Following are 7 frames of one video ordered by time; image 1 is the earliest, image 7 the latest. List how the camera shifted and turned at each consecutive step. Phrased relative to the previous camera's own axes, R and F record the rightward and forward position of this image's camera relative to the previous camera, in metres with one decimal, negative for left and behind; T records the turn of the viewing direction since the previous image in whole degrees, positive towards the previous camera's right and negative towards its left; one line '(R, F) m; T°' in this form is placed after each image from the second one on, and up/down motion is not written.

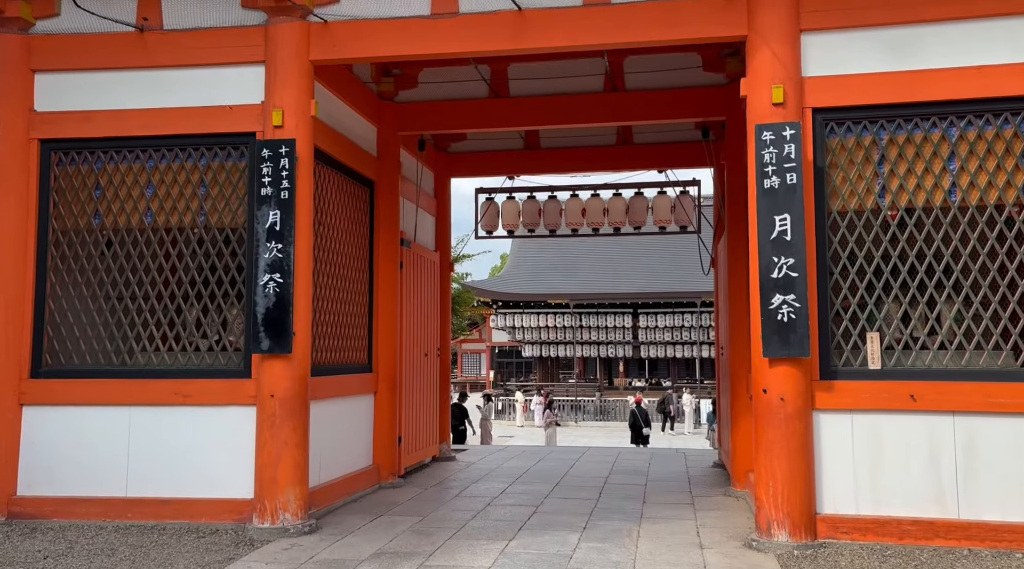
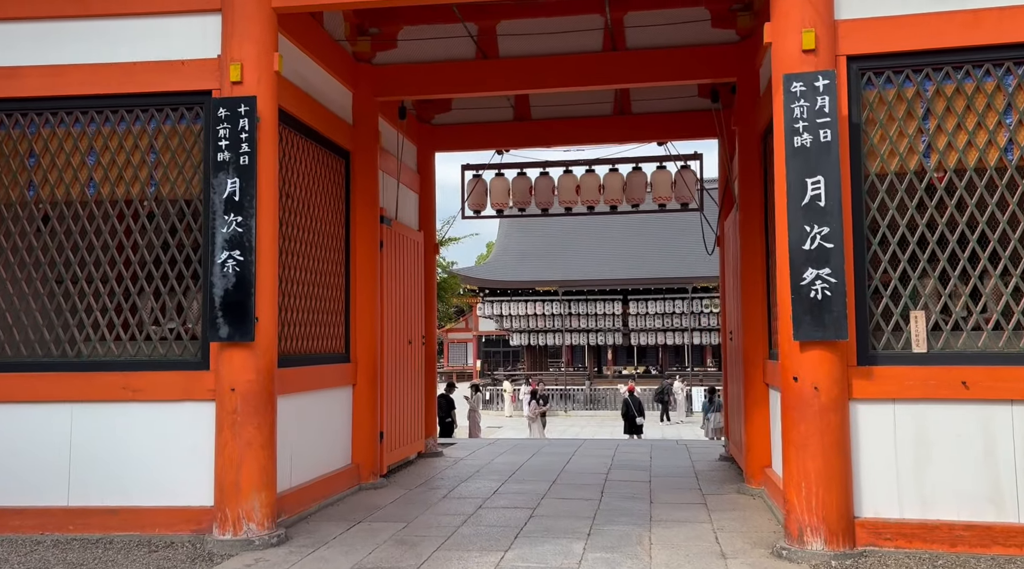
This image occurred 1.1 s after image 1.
(0.0, +0.7) m; +1°
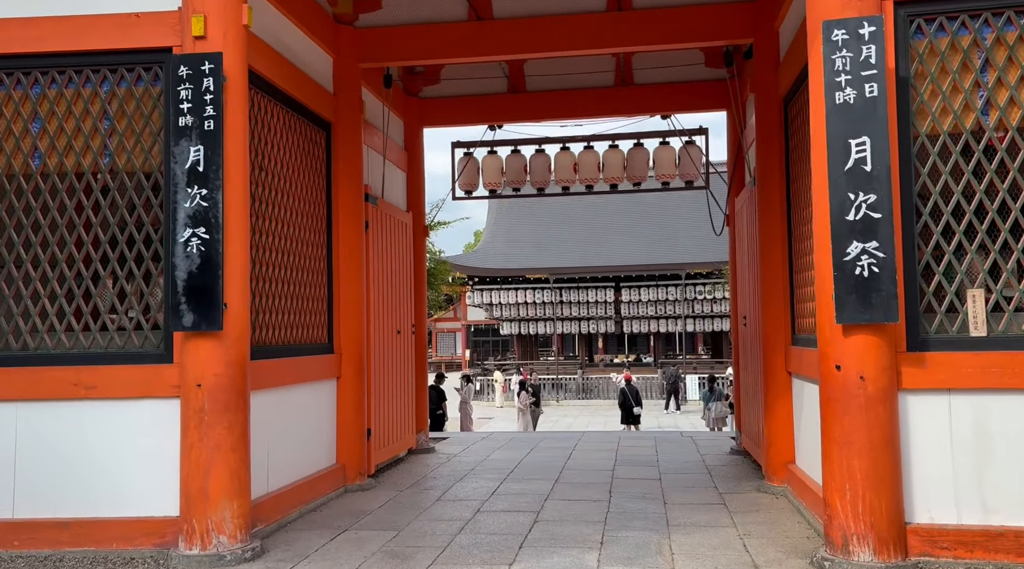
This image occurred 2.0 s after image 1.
(-0.1, +0.6) m; +1°
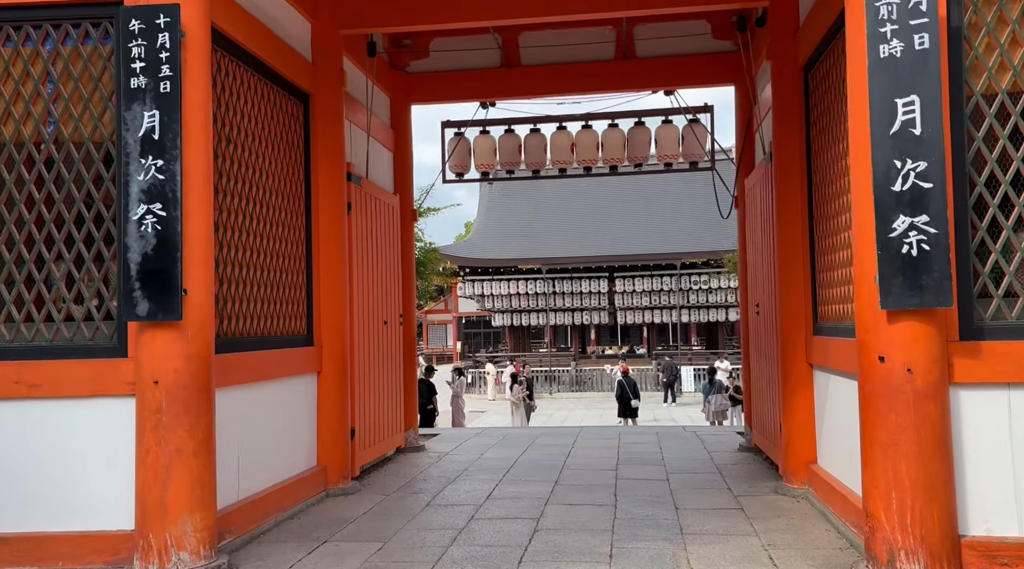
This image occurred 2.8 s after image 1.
(0.0, +0.5) m; +1°
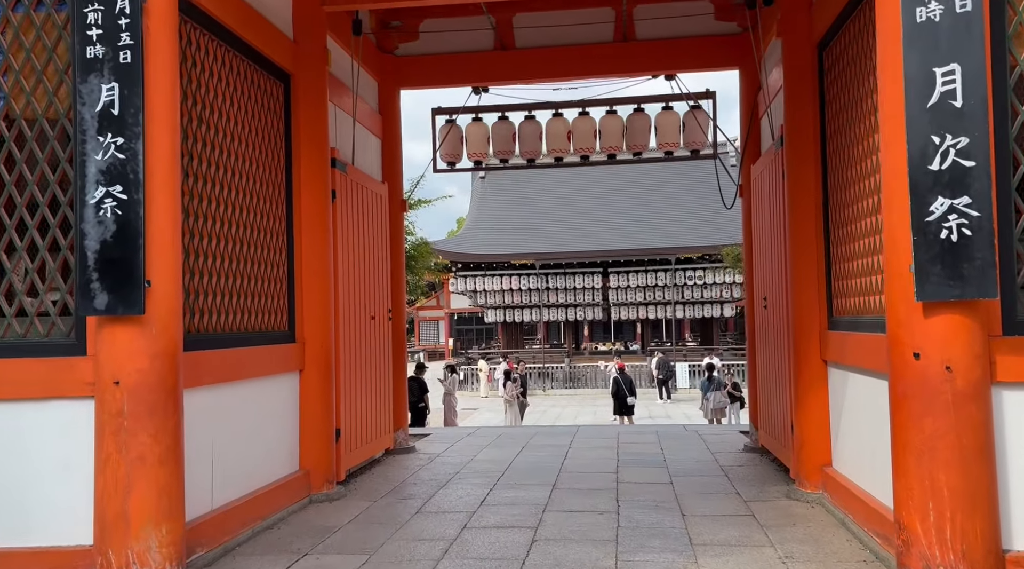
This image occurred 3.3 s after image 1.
(0.0, +0.4) m; 0°
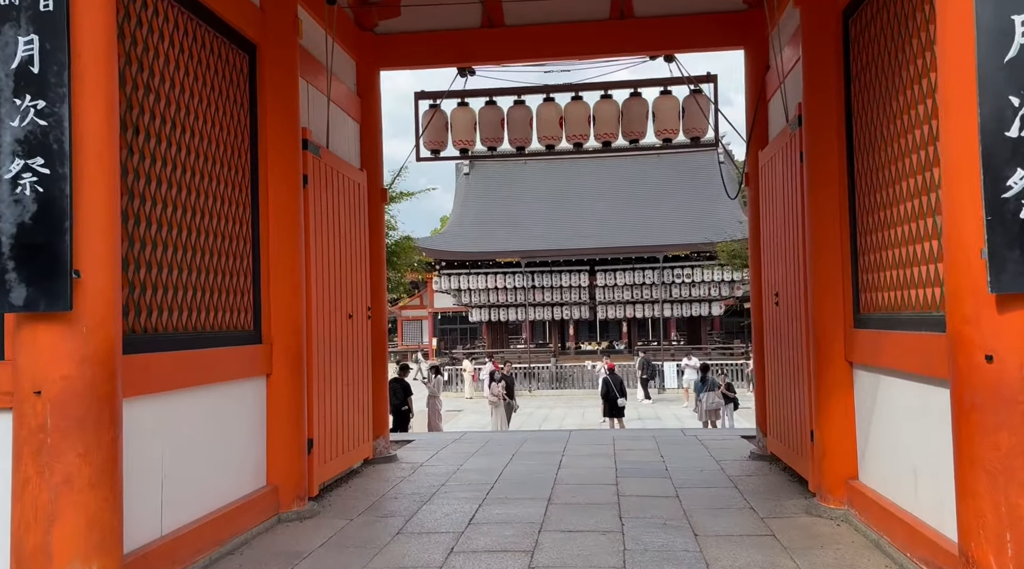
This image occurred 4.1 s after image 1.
(0.0, +0.6) m; +1°
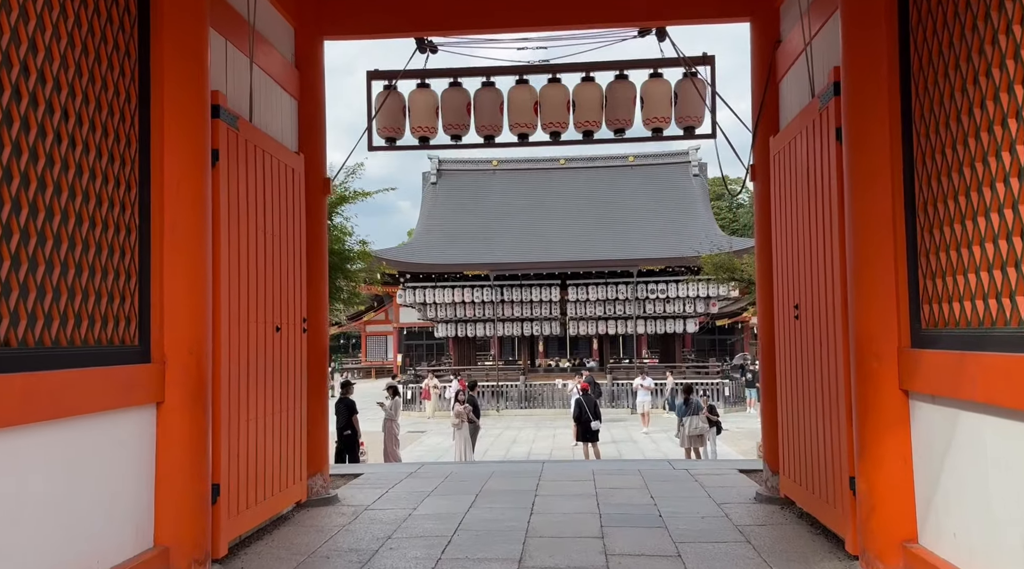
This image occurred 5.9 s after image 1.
(0.0, +1.1) m; +2°
